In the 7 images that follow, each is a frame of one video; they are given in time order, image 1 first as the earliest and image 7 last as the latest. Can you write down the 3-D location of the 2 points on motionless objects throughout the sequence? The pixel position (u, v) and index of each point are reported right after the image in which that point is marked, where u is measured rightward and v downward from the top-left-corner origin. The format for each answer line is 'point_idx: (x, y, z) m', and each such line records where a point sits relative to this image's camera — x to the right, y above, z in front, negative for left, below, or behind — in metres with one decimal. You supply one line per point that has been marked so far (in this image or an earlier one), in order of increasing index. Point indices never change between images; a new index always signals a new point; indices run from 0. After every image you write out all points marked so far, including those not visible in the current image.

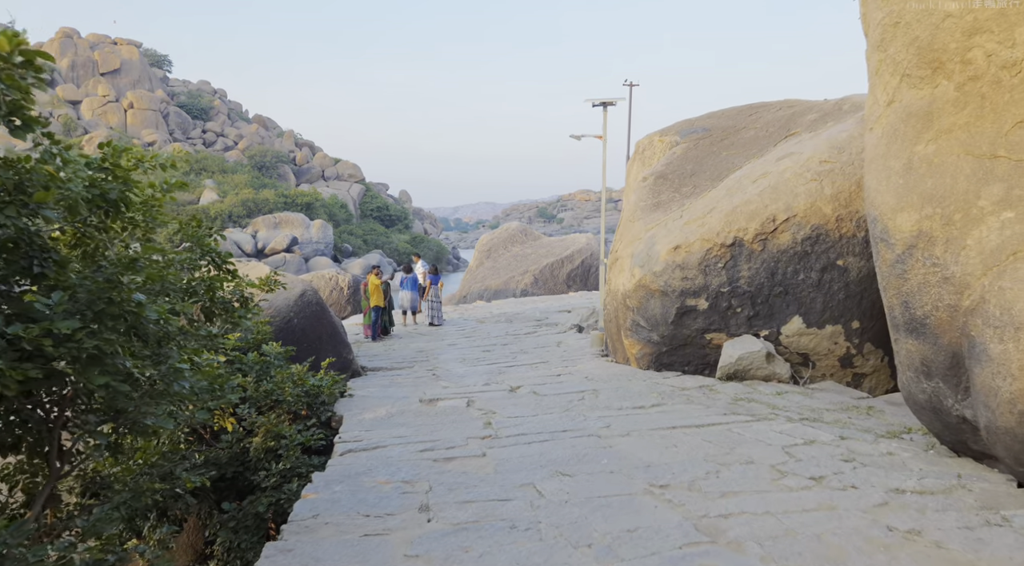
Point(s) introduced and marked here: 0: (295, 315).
0: (-1.8, -0.3, +6.5) m
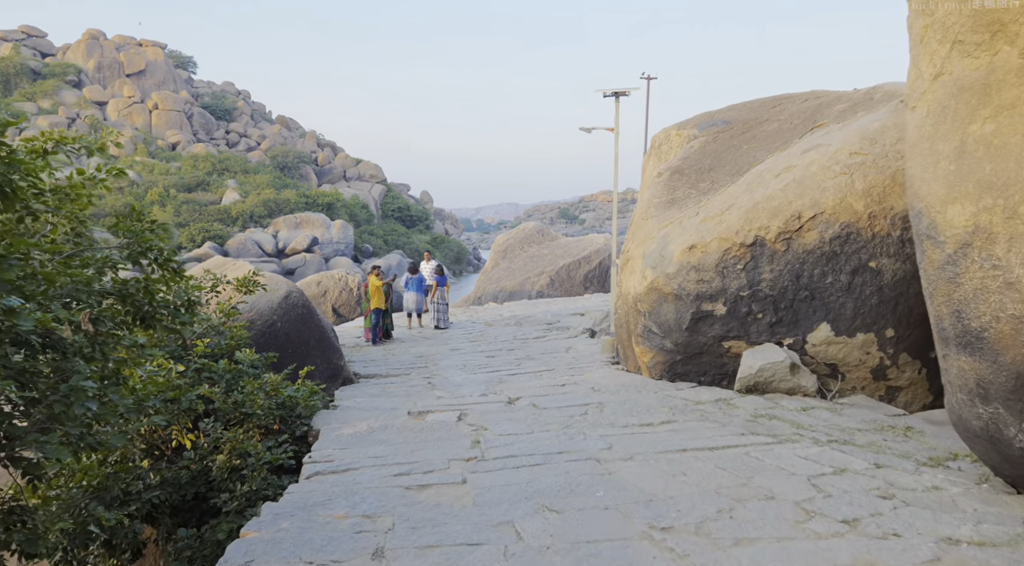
0: (-1.8, -0.3, +6.1) m
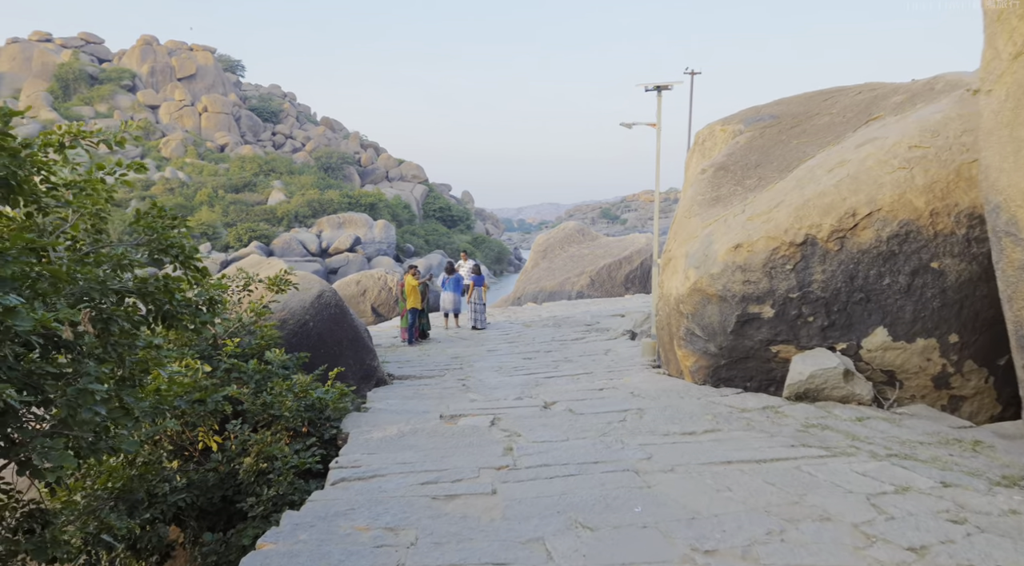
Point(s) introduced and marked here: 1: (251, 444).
0: (-1.5, -0.3, +6.0) m
1: (-1.4, -0.9, +4.4) m
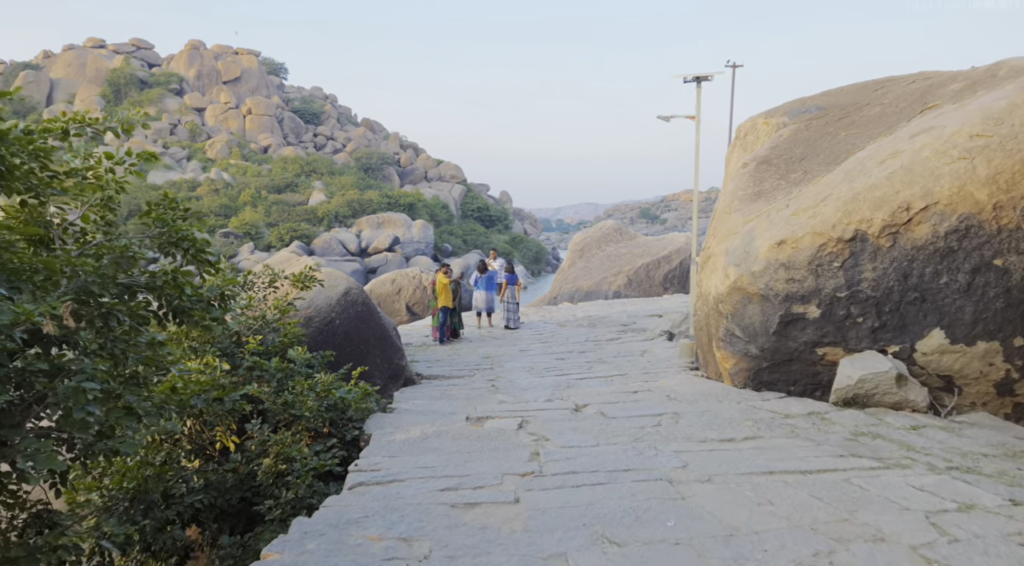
0: (-1.3, -0.2, +5.8) m
1: (-1.3, -0.8, +4.2) m
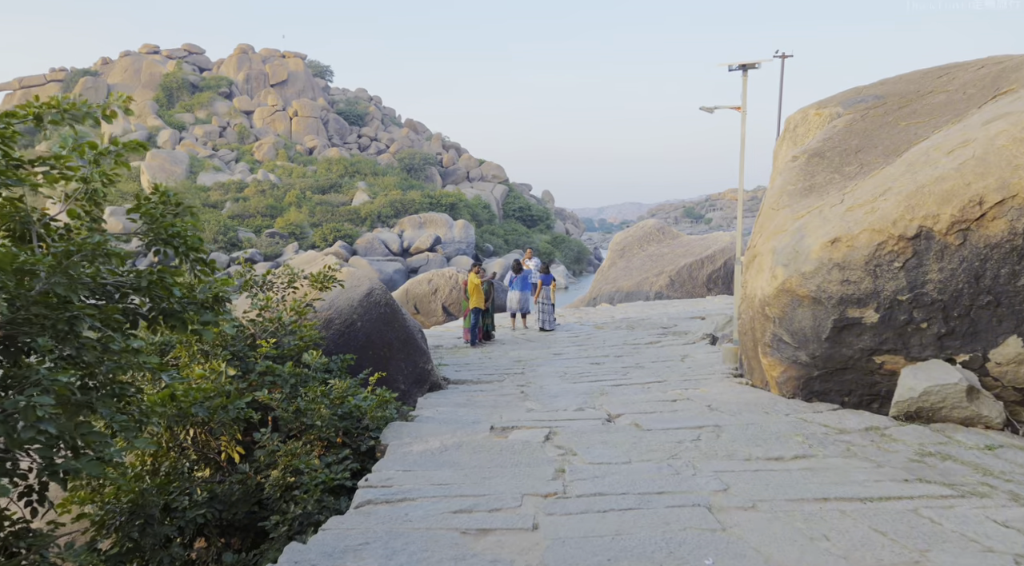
0: (-1.1, -0.2, +5.5) m
1: (-1.1, -0.8, +4.0) m
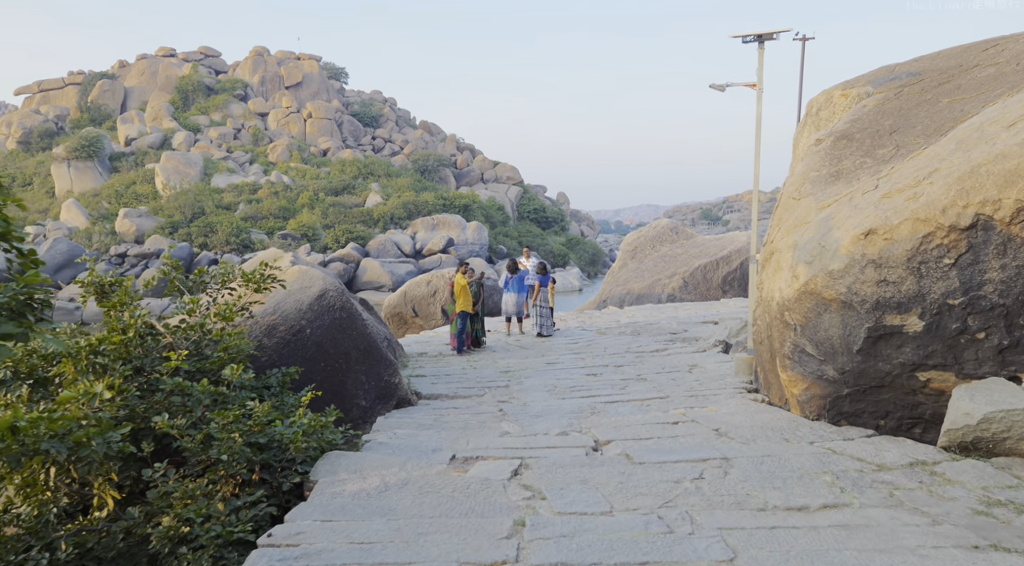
0: (-1.2, -0.2, +4.7) m
1: (-1.3, -0.8, +3.2) m
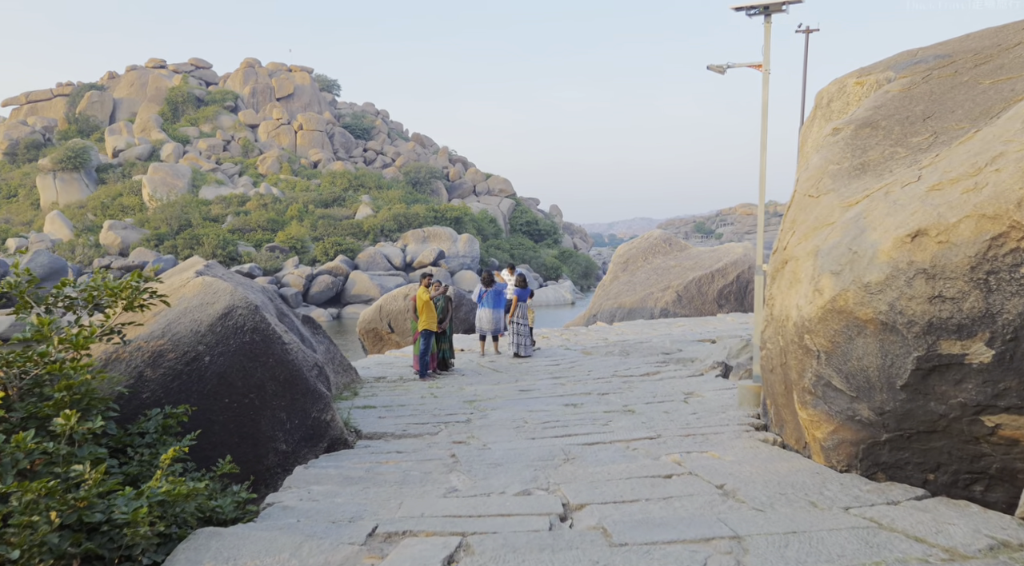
0: (-1.4, -0.3, +3.8) m
1: (-1.5, -0.9, +2.2) m
